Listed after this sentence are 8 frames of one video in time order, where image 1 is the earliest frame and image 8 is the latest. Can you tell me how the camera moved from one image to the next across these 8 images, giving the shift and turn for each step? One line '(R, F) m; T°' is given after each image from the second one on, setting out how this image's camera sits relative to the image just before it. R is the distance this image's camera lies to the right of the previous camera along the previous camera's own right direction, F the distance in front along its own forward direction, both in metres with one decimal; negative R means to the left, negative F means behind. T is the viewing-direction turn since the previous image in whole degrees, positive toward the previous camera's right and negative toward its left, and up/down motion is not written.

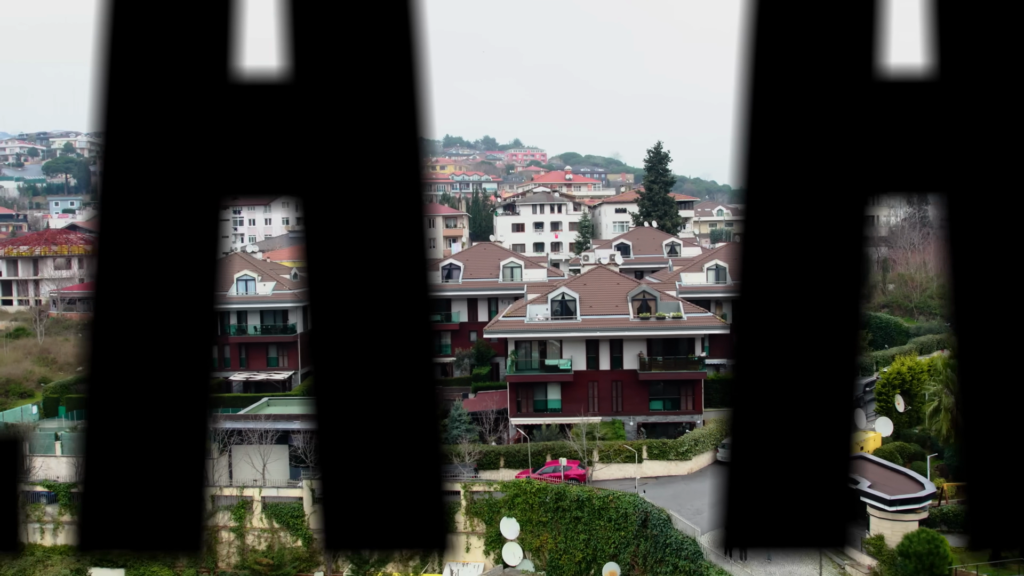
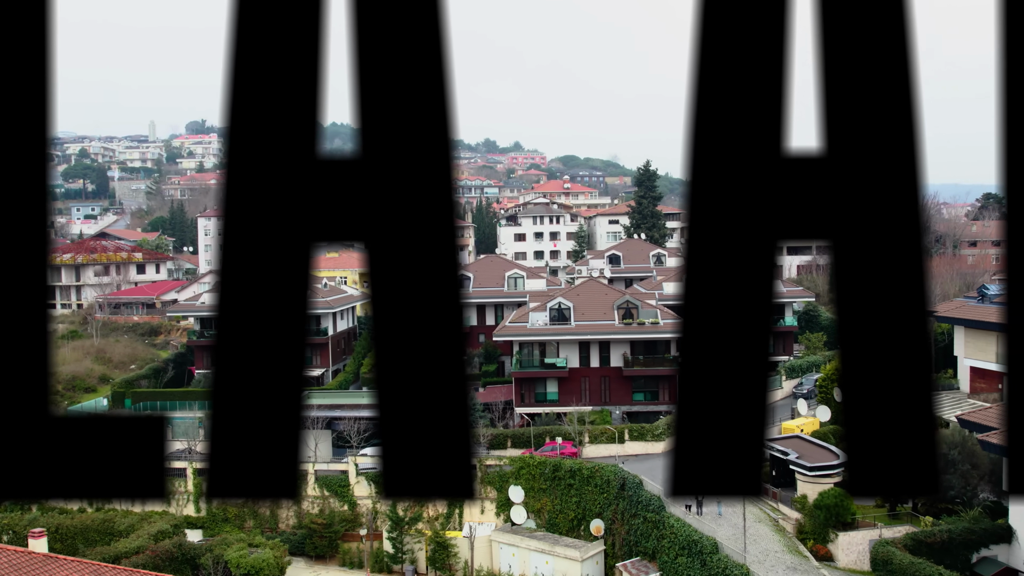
(-0.1, -2.1) m; 0°
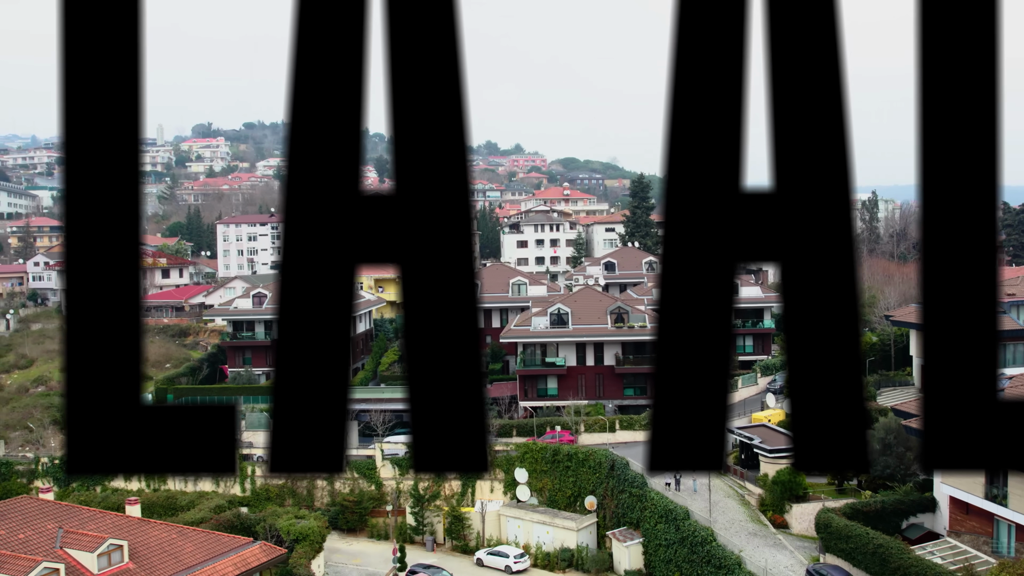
(-0.1, -1.7) m; 0°
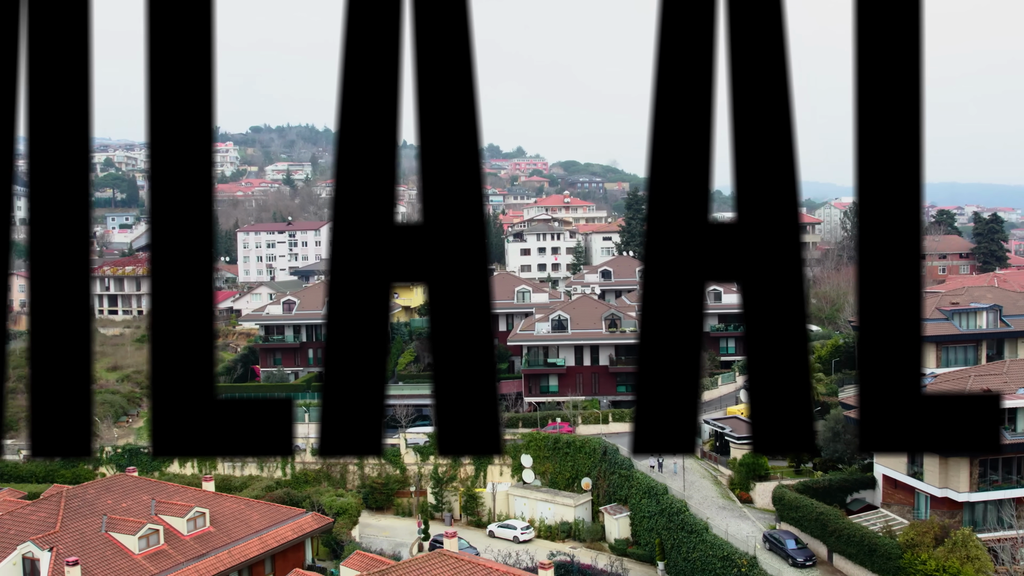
(-0.1, -1.9) m; 0°
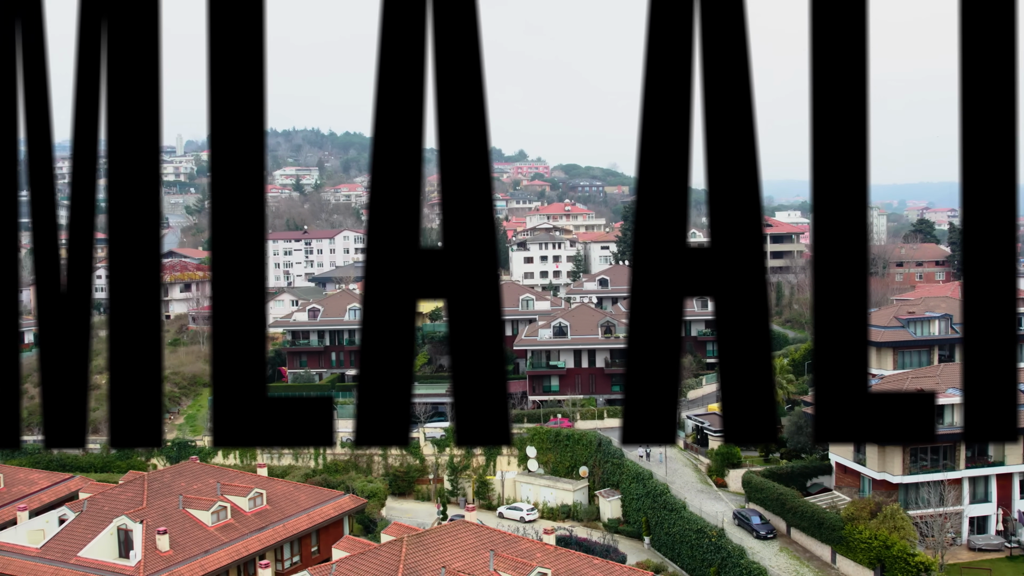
(-0.1, -2.0) m; 0°
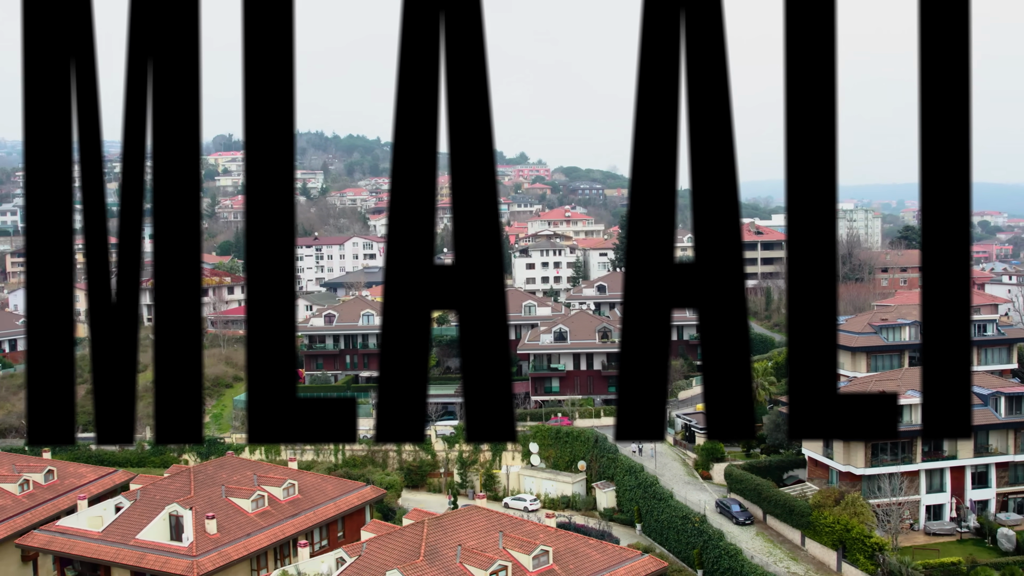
(-0.1, -1.5) m; 0°
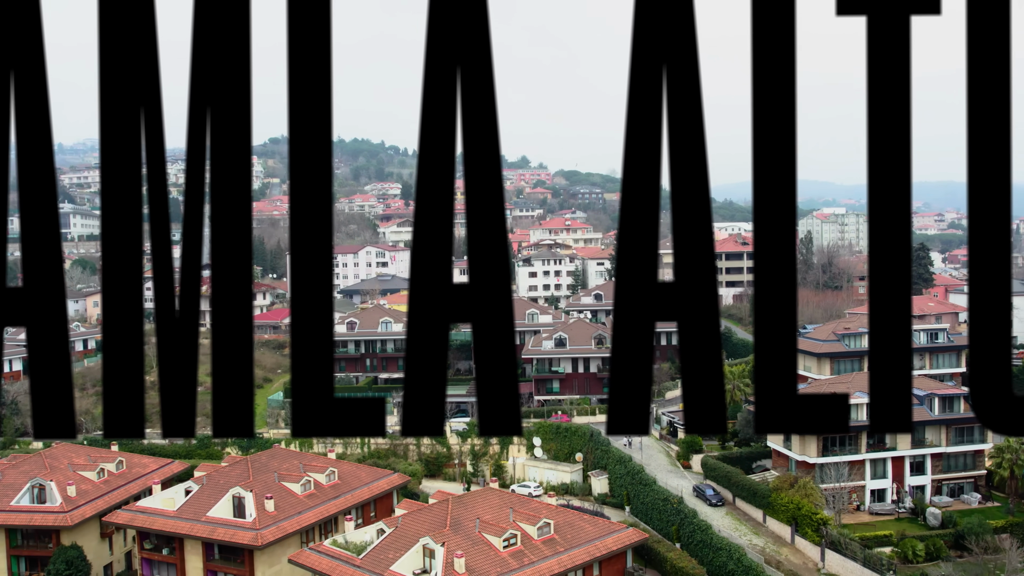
(-0.1, -2.5) m; 0°
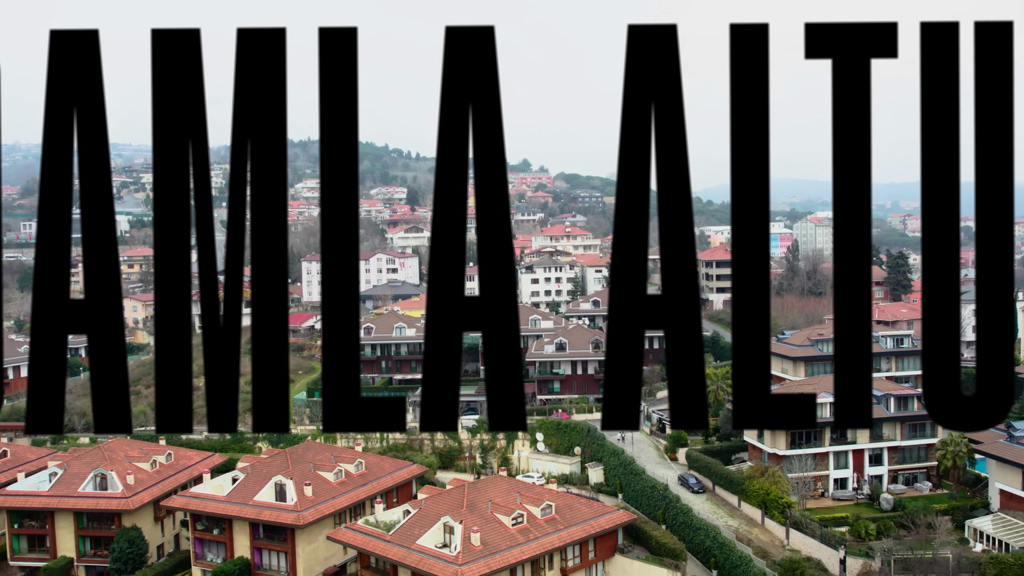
(-0.1, -2.2) m; 0°
